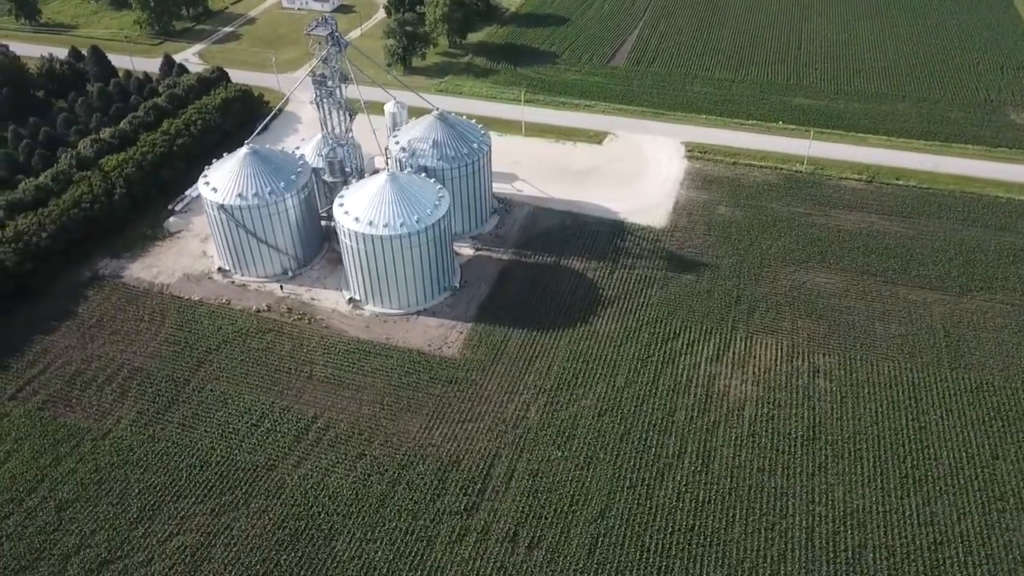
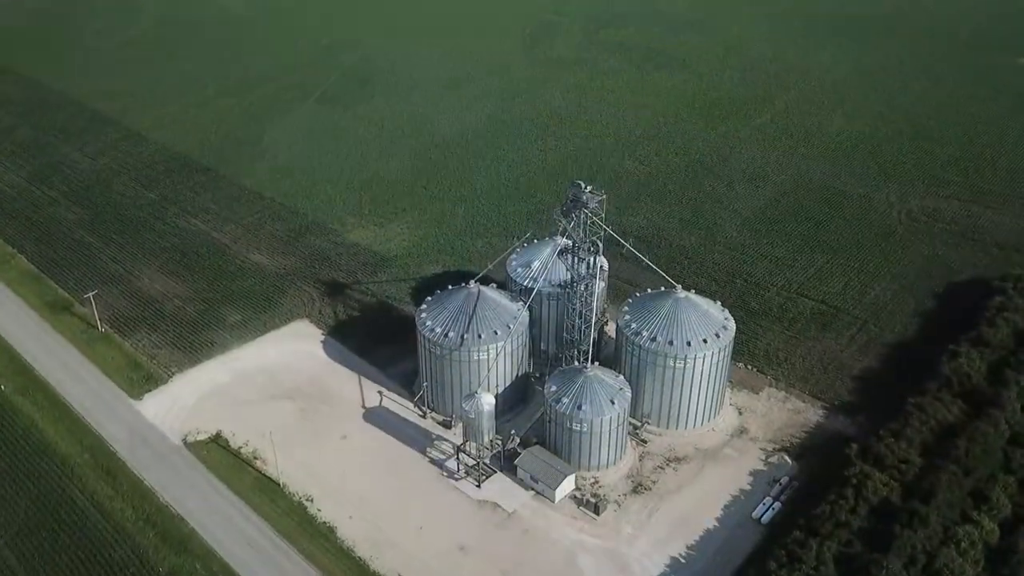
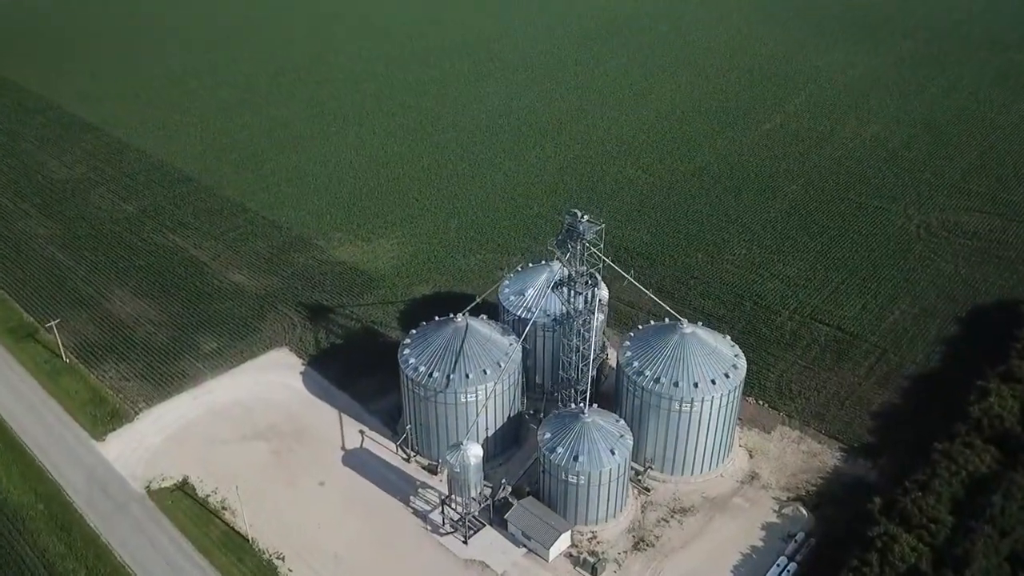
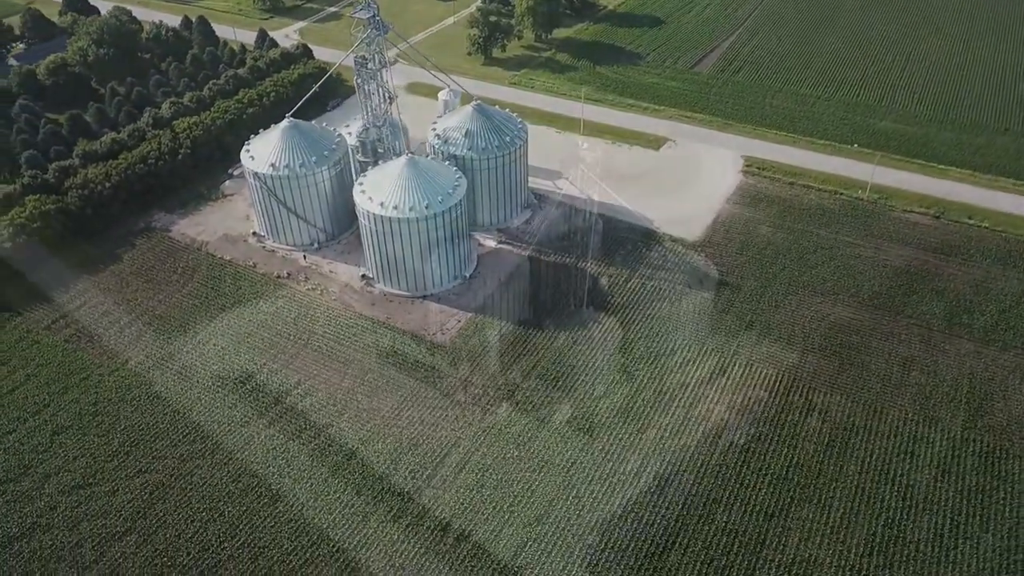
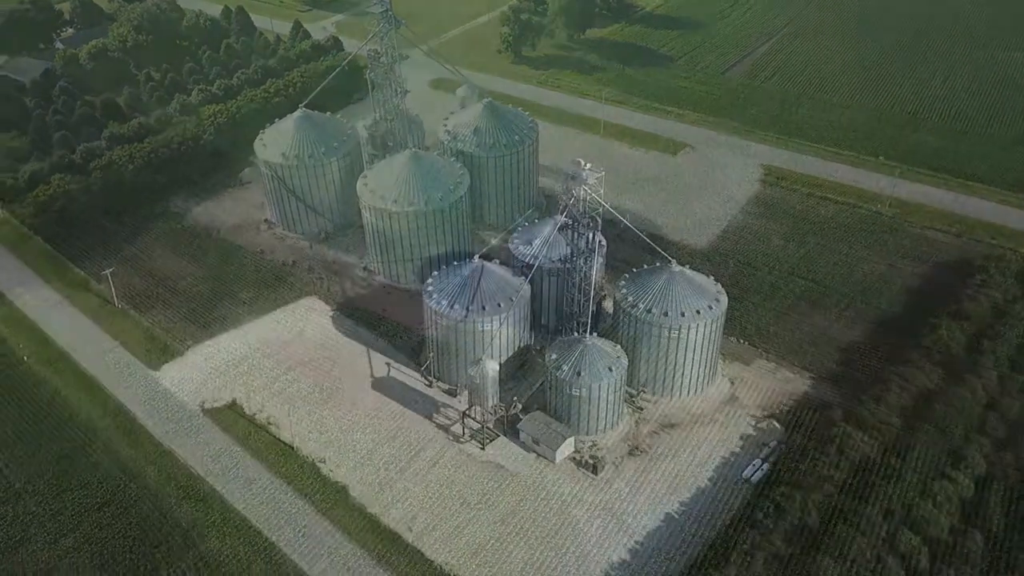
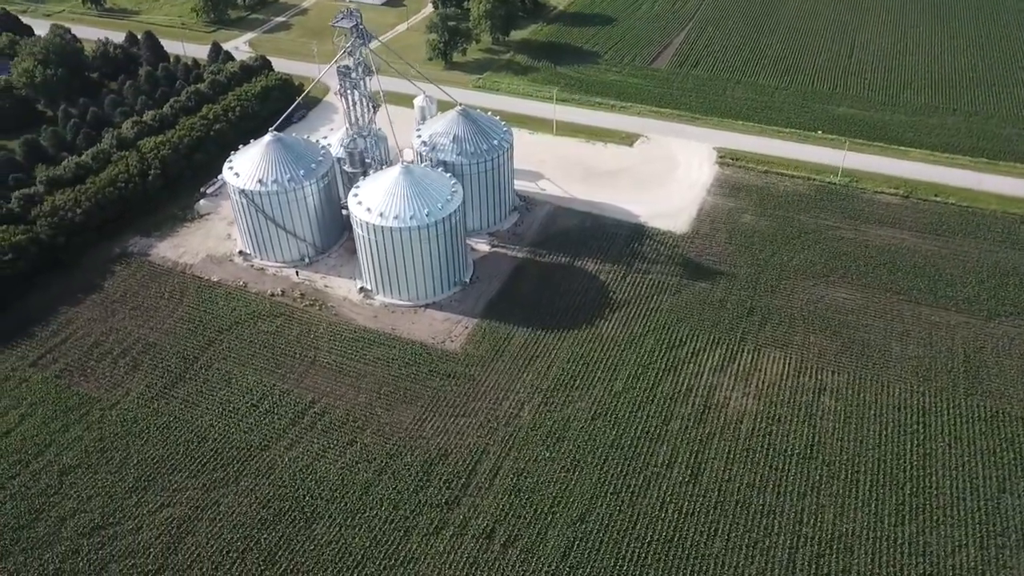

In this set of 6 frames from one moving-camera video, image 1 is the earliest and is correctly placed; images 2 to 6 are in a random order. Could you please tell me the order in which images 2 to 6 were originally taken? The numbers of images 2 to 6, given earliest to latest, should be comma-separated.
6, 4, 5, 2, 3
